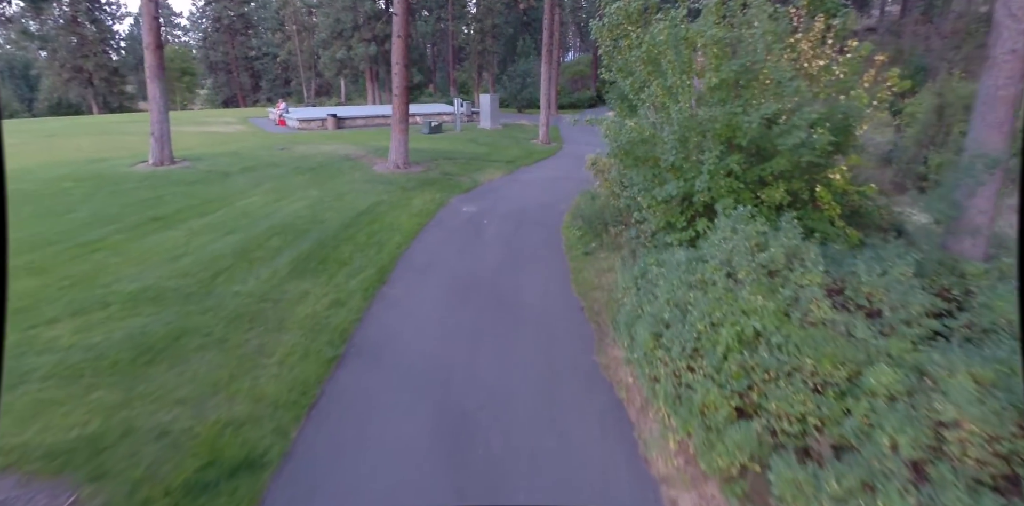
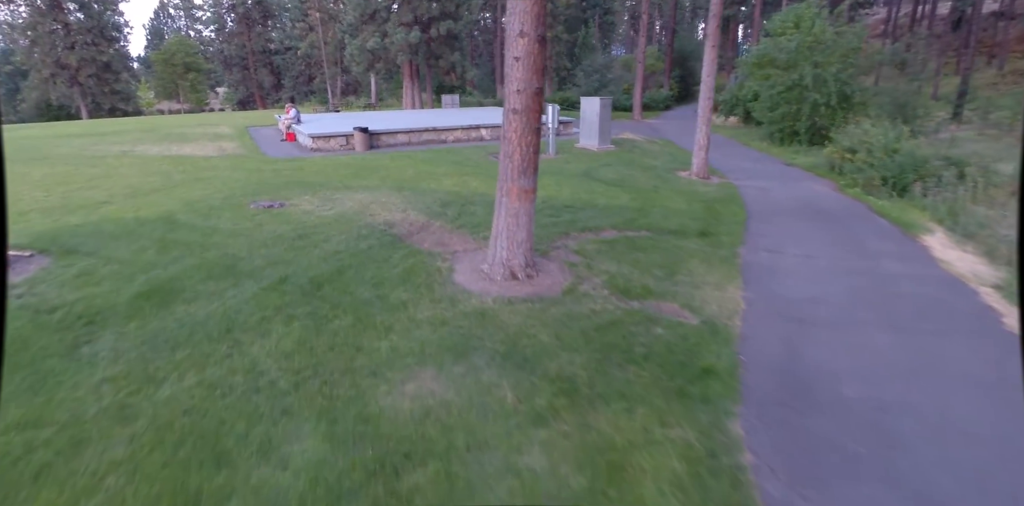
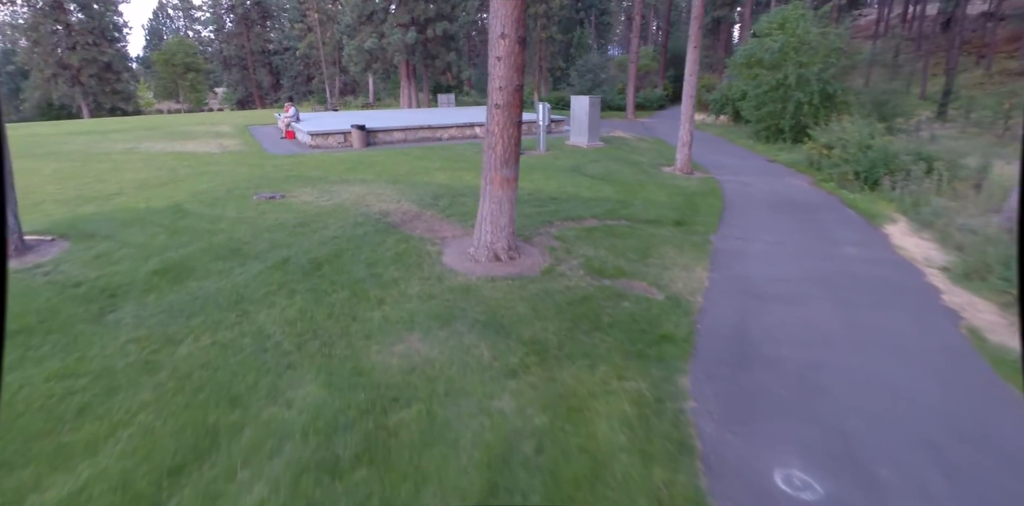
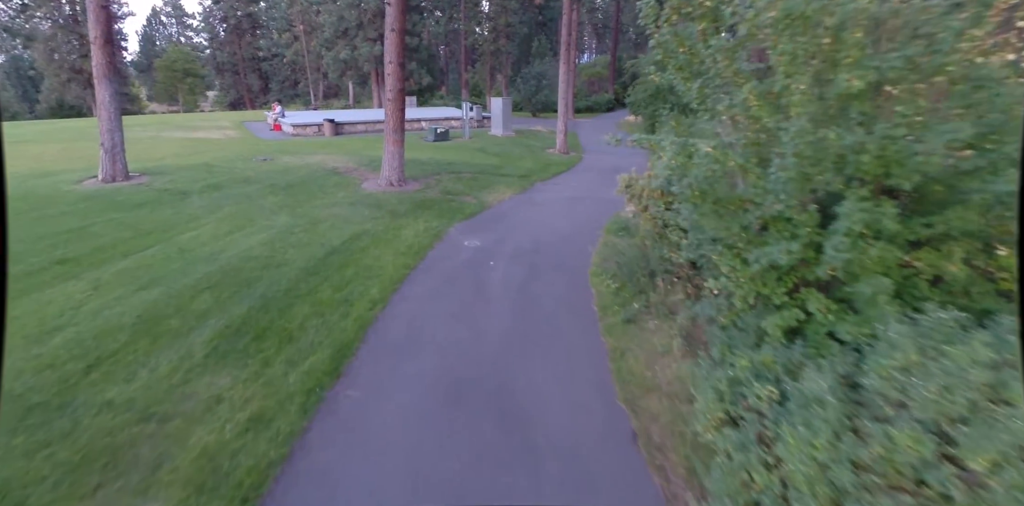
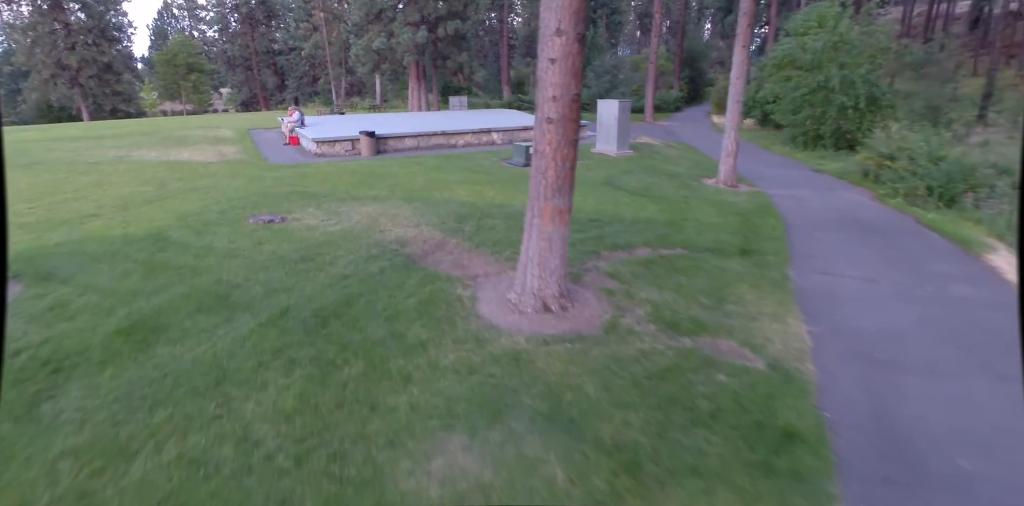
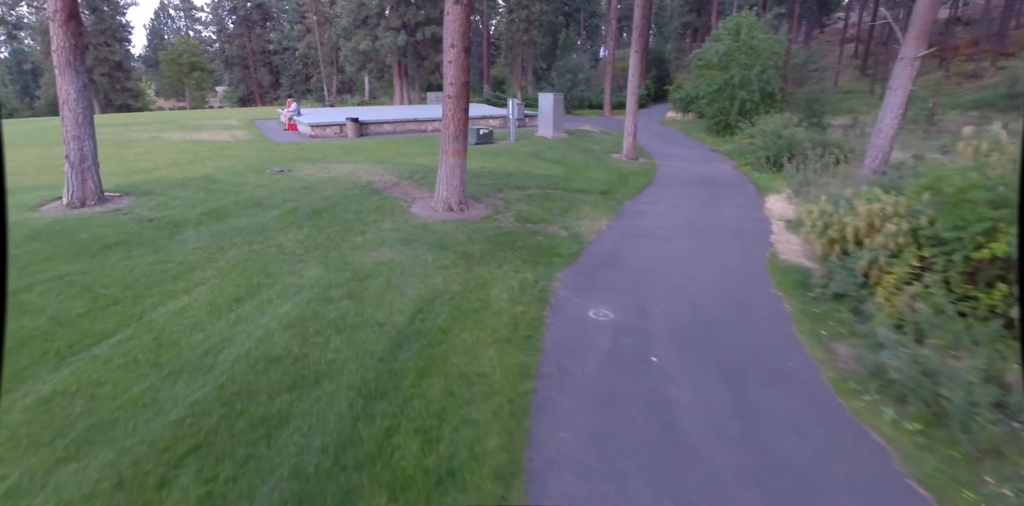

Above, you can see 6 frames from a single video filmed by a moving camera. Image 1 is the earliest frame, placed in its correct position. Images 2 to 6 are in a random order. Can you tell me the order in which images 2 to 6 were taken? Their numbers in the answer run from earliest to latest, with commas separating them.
4, 6, 3, 2, 5
